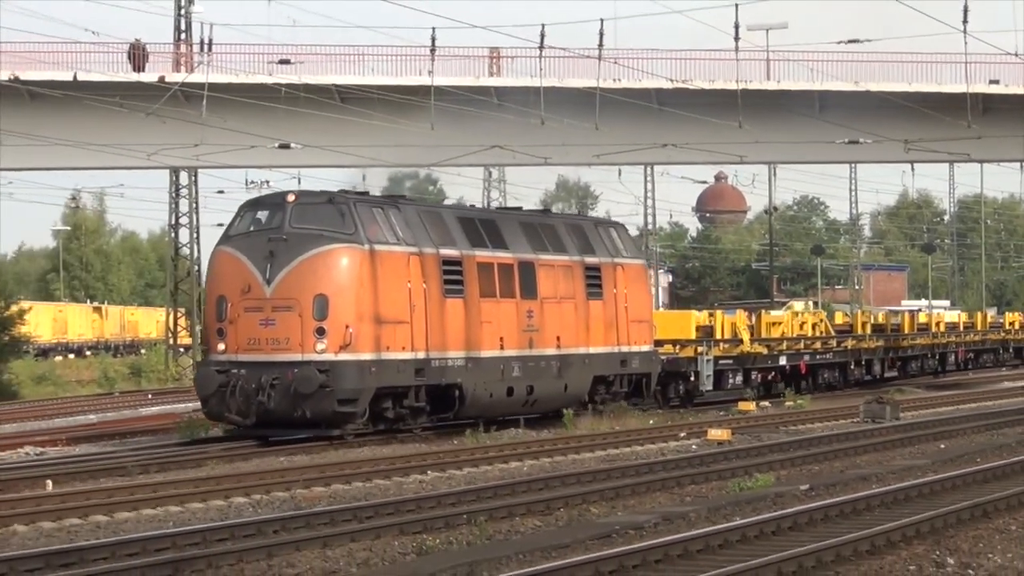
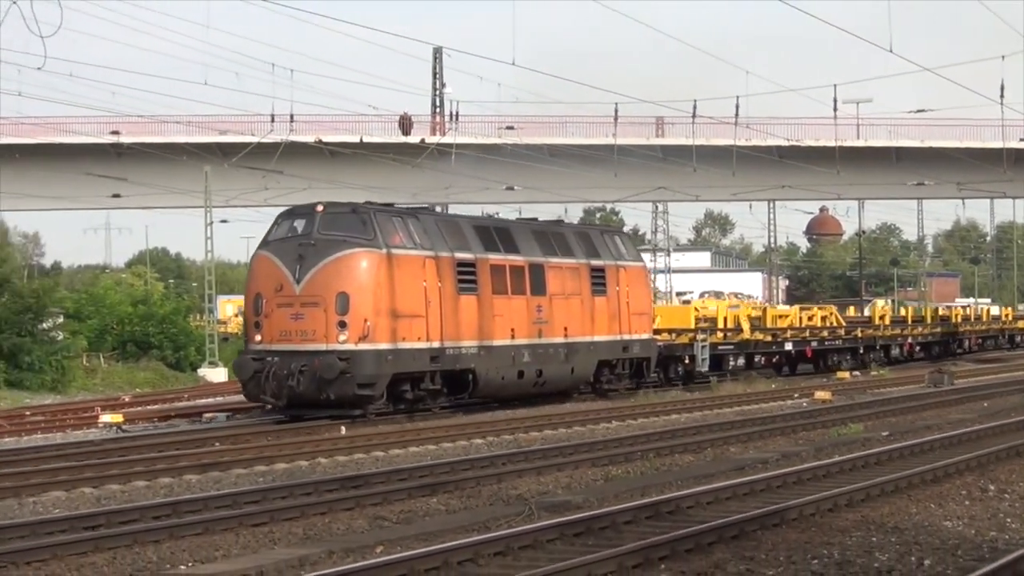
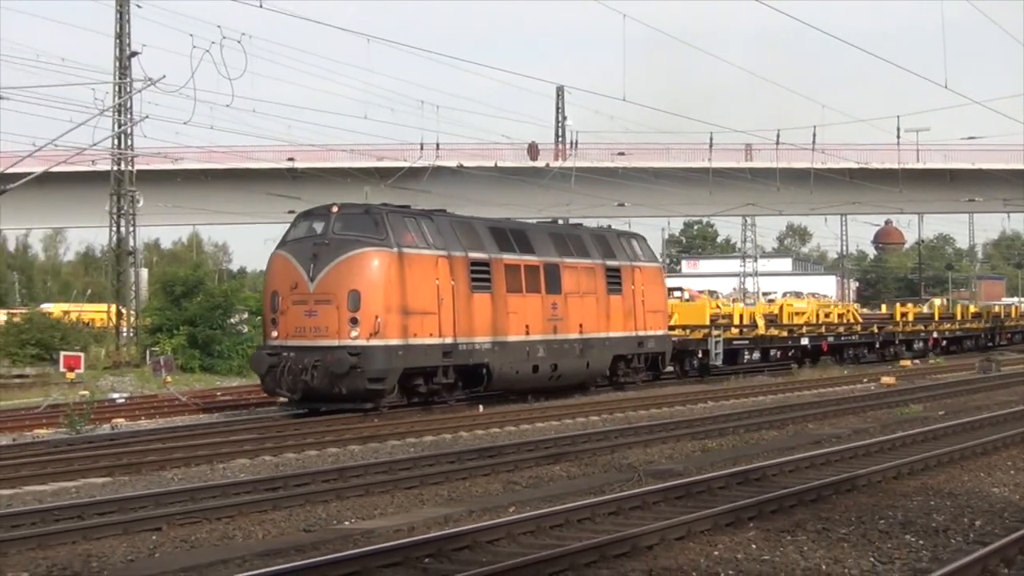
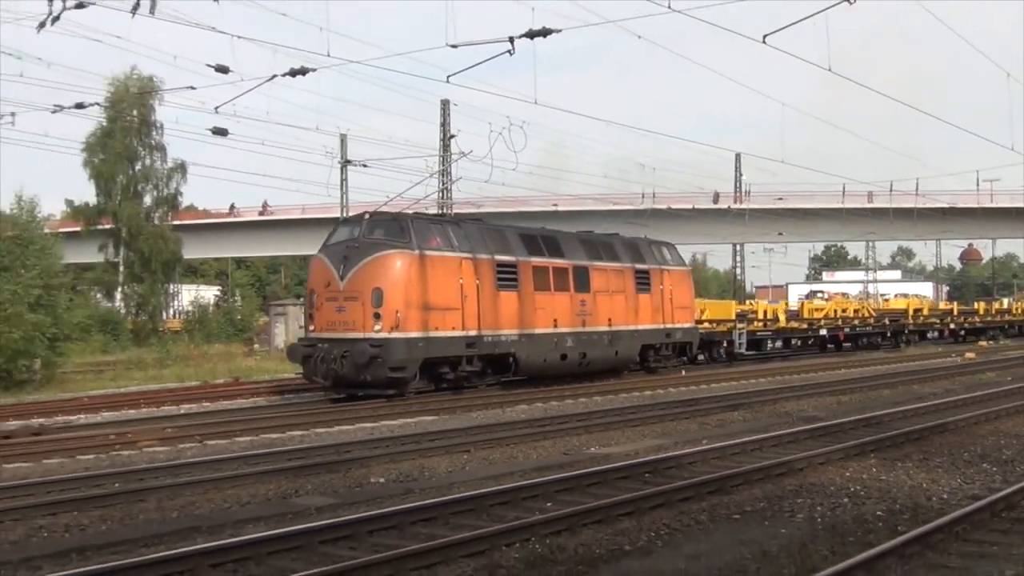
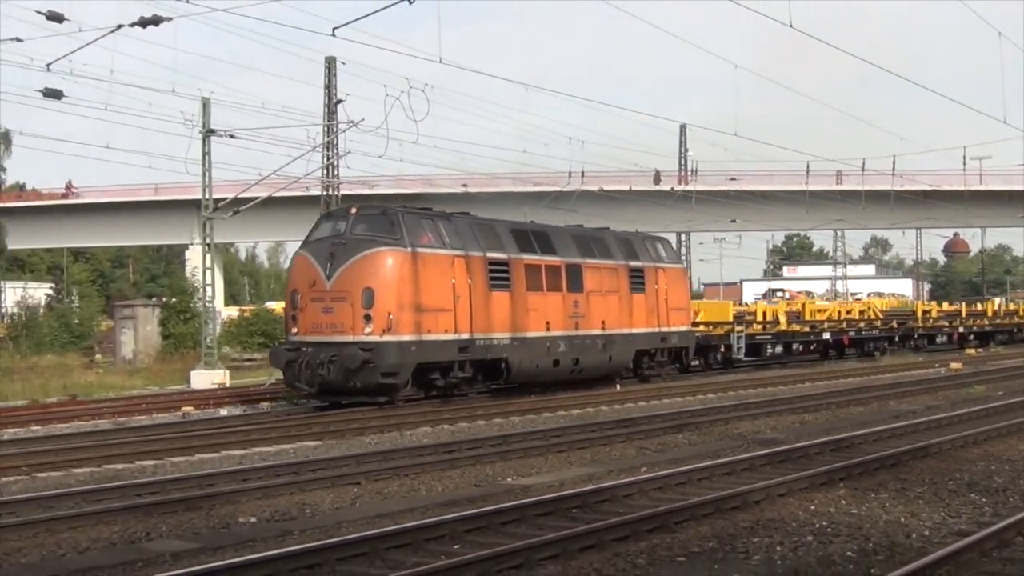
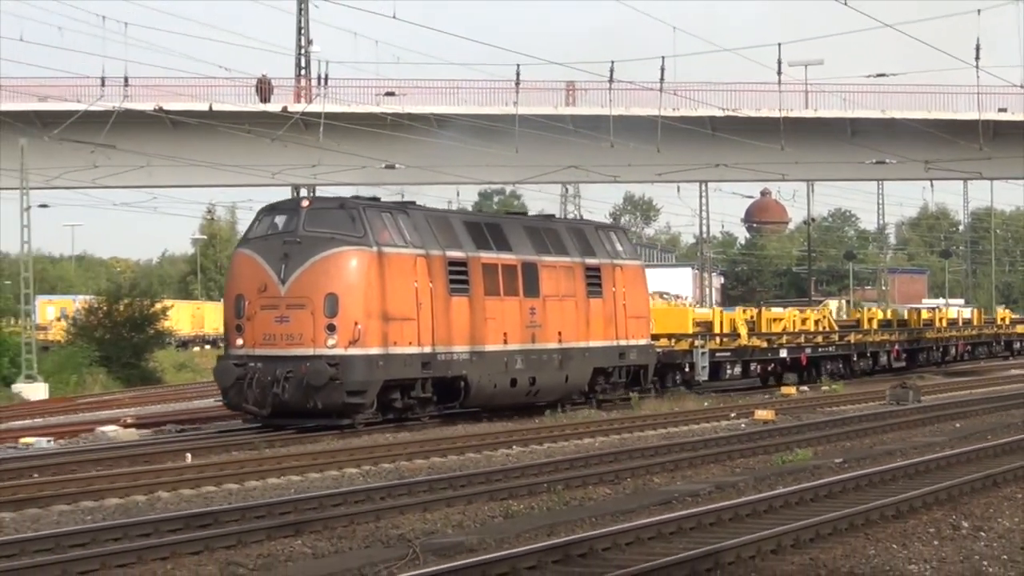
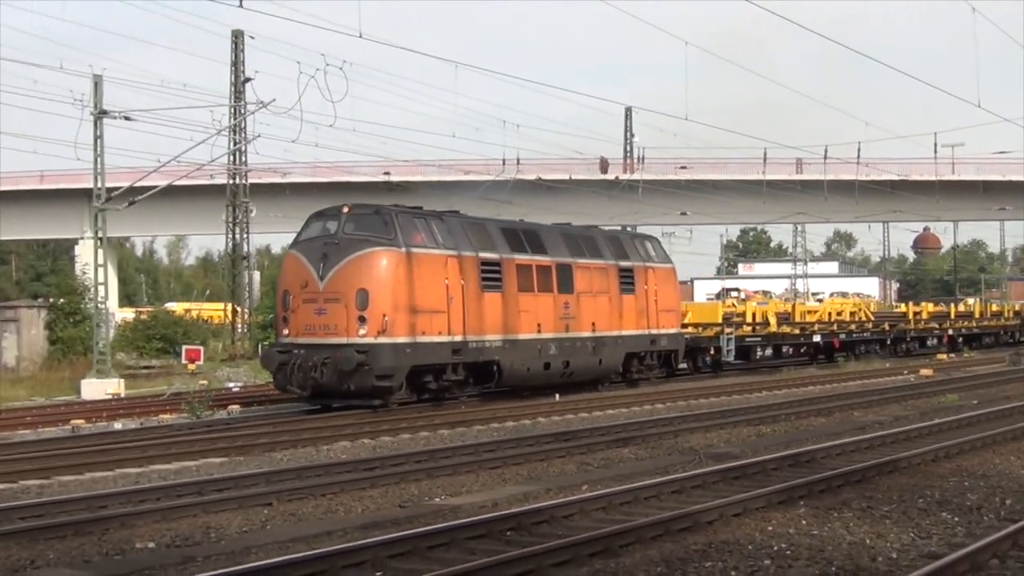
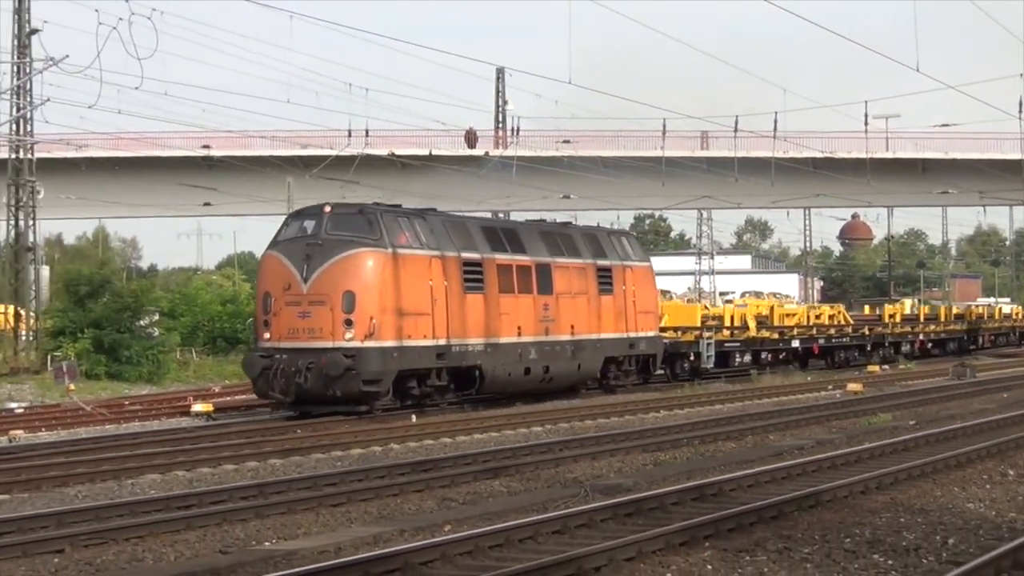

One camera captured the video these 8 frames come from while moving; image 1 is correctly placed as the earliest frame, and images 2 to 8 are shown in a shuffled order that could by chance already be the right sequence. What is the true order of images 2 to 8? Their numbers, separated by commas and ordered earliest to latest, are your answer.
6, 2, 8, 3, 7, 5, 4
